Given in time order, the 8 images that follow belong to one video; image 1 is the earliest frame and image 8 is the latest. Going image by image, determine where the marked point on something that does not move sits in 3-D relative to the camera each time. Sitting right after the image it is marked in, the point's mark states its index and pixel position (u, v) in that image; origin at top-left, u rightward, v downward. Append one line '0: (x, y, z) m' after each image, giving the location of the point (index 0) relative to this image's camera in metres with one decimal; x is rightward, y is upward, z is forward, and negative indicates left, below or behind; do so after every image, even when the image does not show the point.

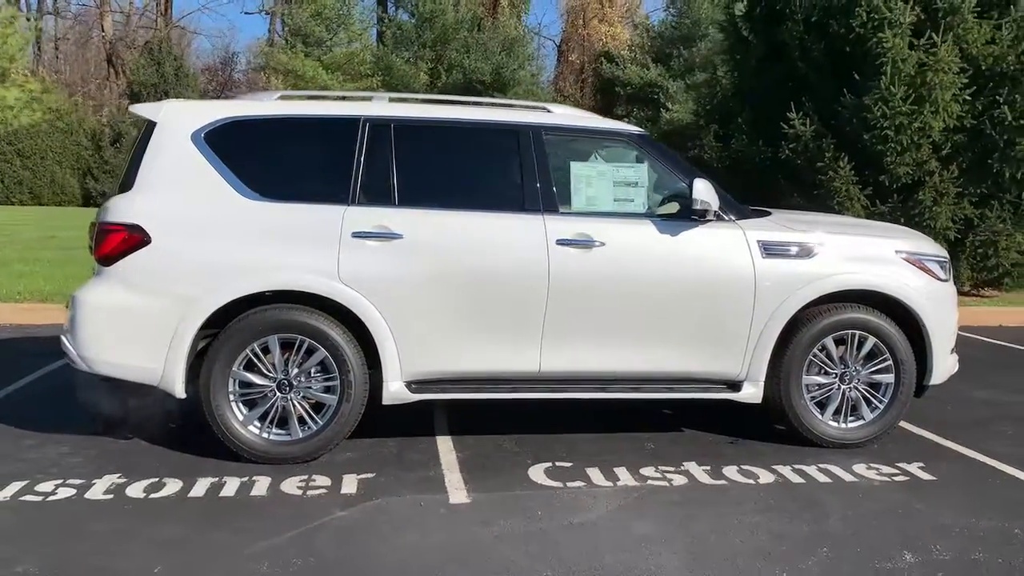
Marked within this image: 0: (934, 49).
0: (+5.1, +2.8, +11.1) m
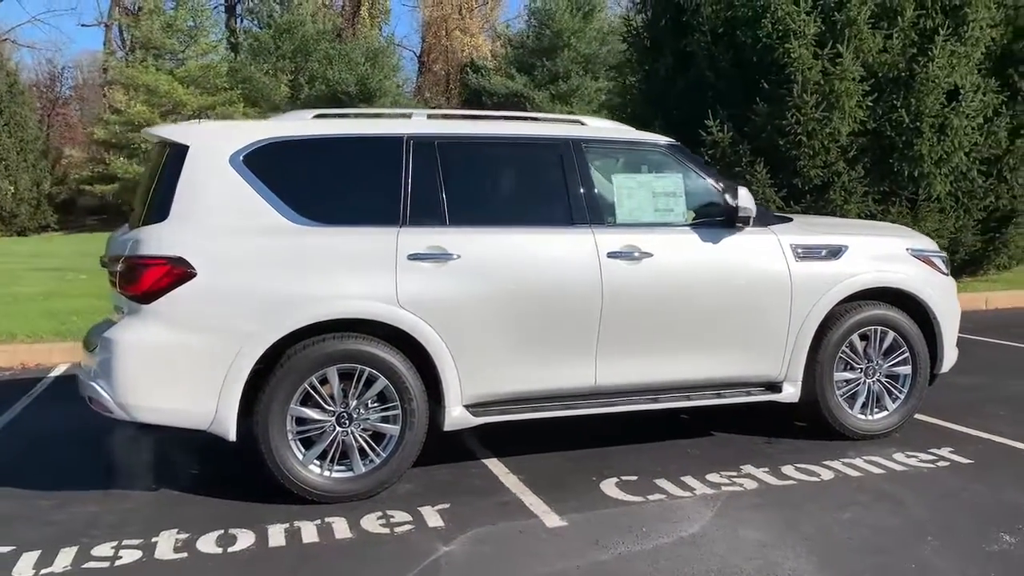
0: (+4.2, +2.9, +11.8) m
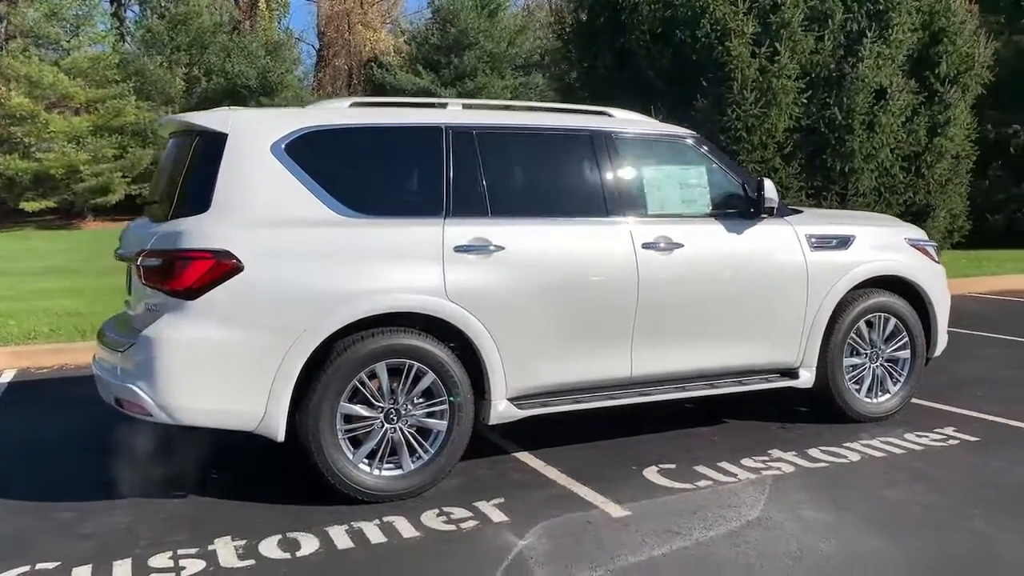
0: (+3.5, +3.0, +12.2) m
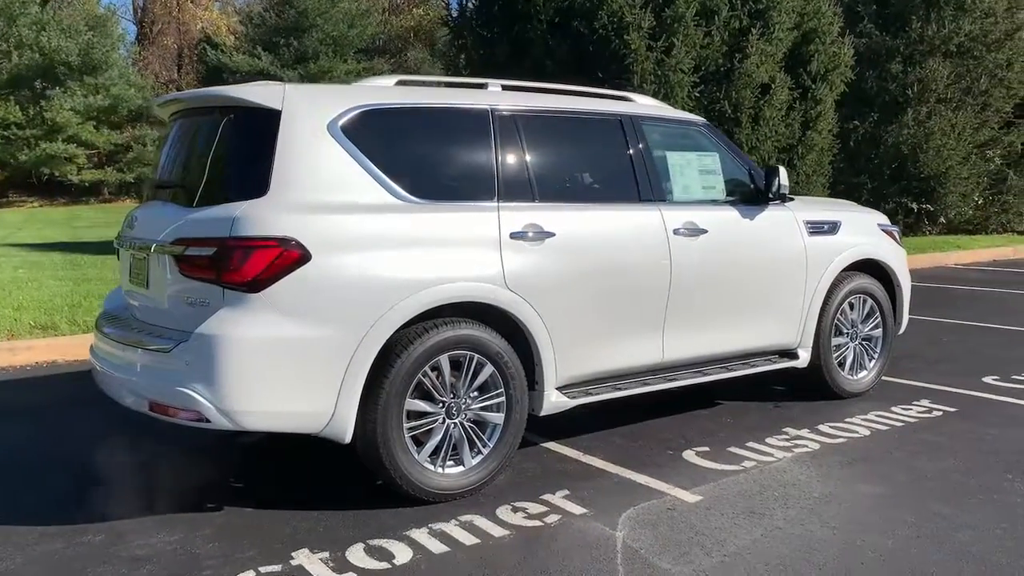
0: (+2.2, +3.2, +12.6) m
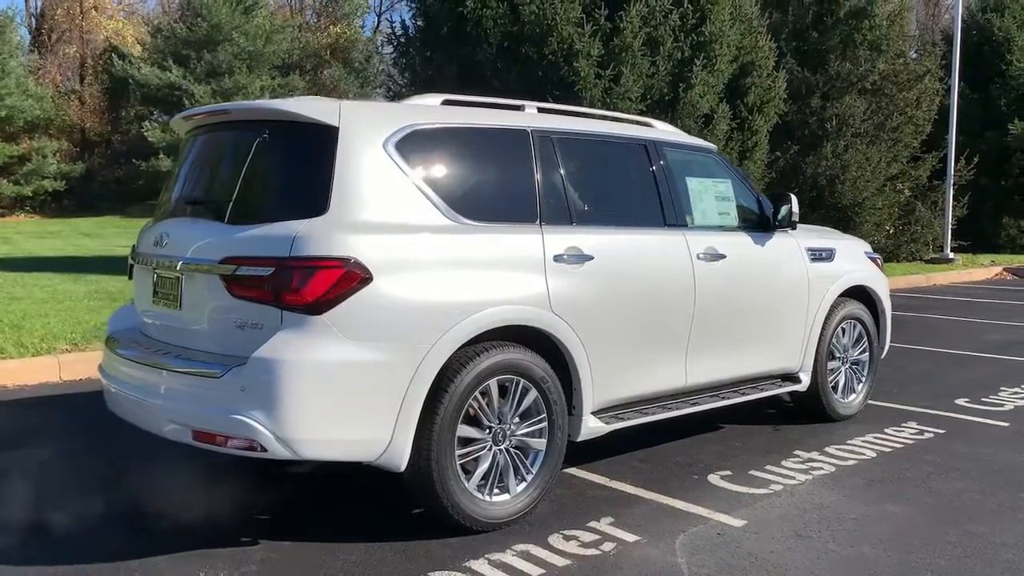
0: (+1.5, +2.9, +12.9) m
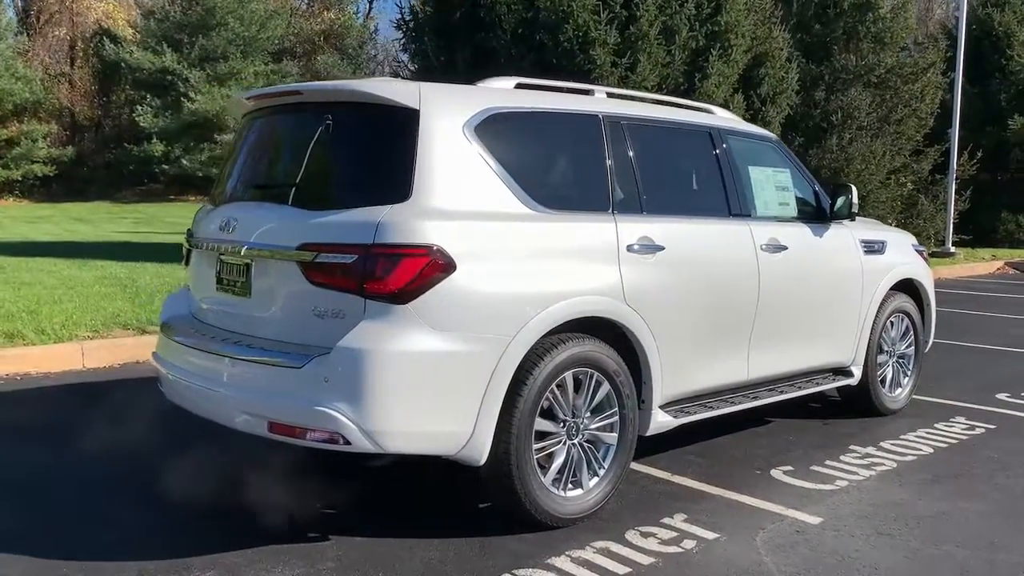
0: (+1.7, +3.0, +12.7) m
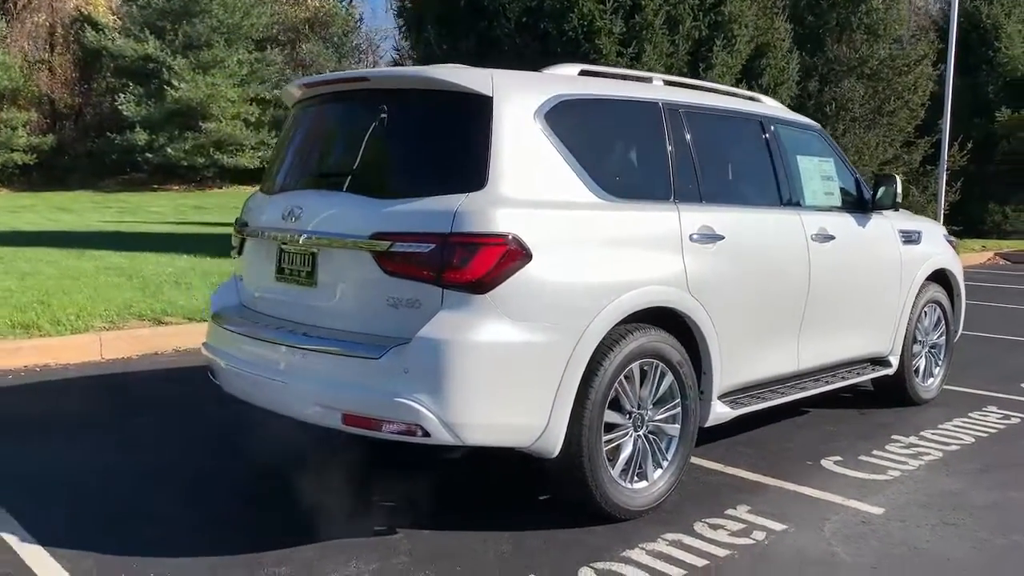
0: (+1.8, +3.1, +12.7) m
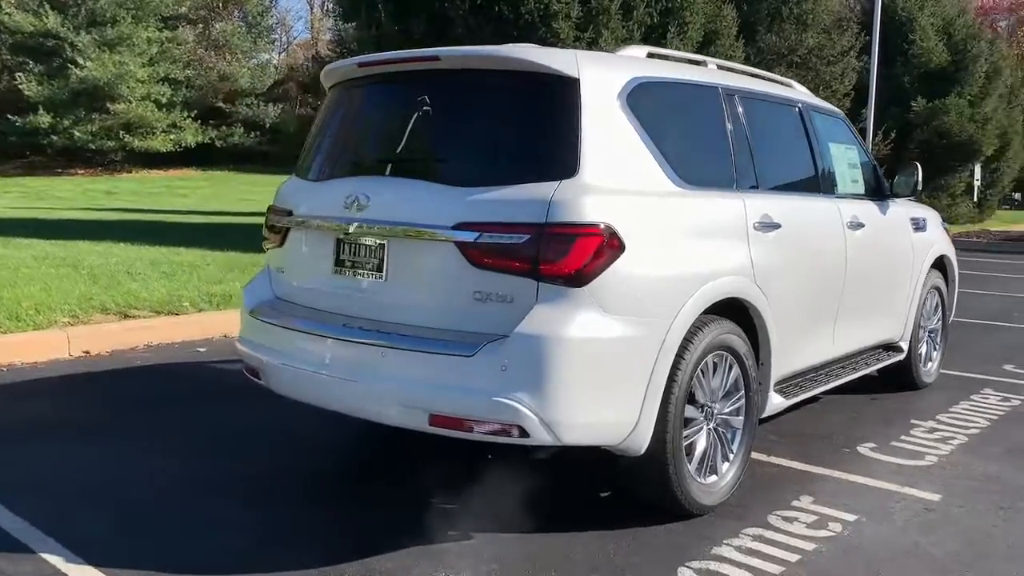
0: (+1.2, +3.3, +12.6) m
